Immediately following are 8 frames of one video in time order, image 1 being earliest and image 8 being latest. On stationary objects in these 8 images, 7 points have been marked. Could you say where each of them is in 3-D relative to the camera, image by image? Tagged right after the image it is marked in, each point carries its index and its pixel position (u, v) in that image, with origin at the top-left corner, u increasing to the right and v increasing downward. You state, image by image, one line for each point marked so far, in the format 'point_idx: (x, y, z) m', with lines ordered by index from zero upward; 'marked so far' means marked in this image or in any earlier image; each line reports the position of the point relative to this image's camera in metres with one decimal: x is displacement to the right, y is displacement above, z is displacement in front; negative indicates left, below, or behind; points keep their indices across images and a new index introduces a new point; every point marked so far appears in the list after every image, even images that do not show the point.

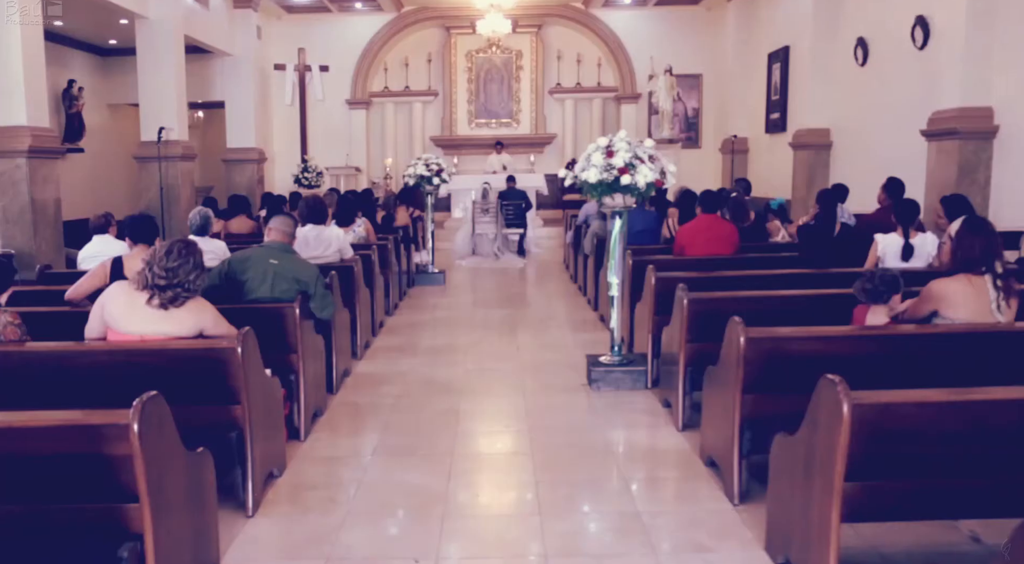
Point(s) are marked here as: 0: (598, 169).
0: (+0.5, +0.6, +5.2) m
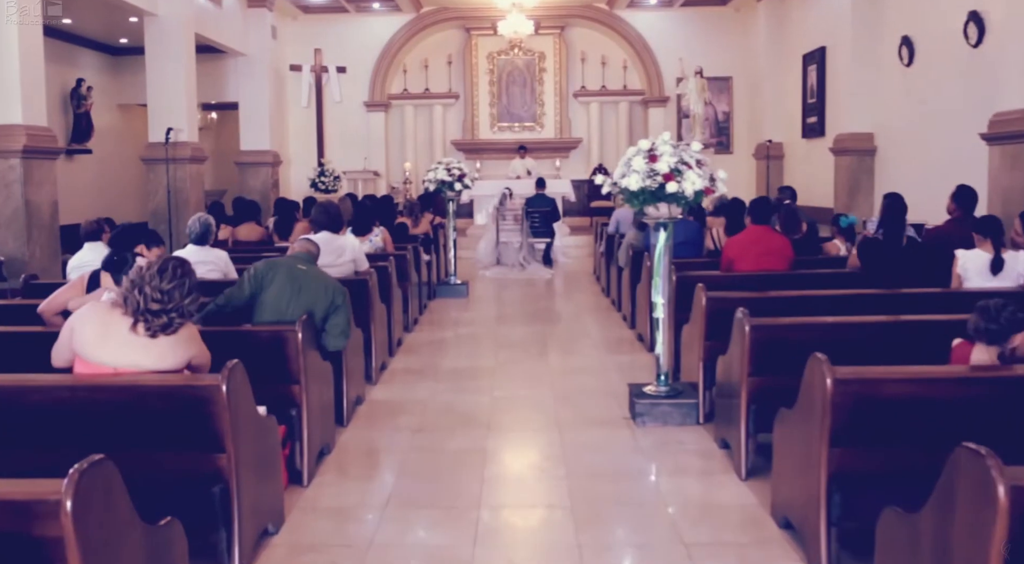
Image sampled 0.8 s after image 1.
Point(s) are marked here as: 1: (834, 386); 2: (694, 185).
0: (+0.6, +0.5, +4.5) m
1: (+1.0, -0.3, +2.9) m
2: (+0.9, +0.5, +4.5) m
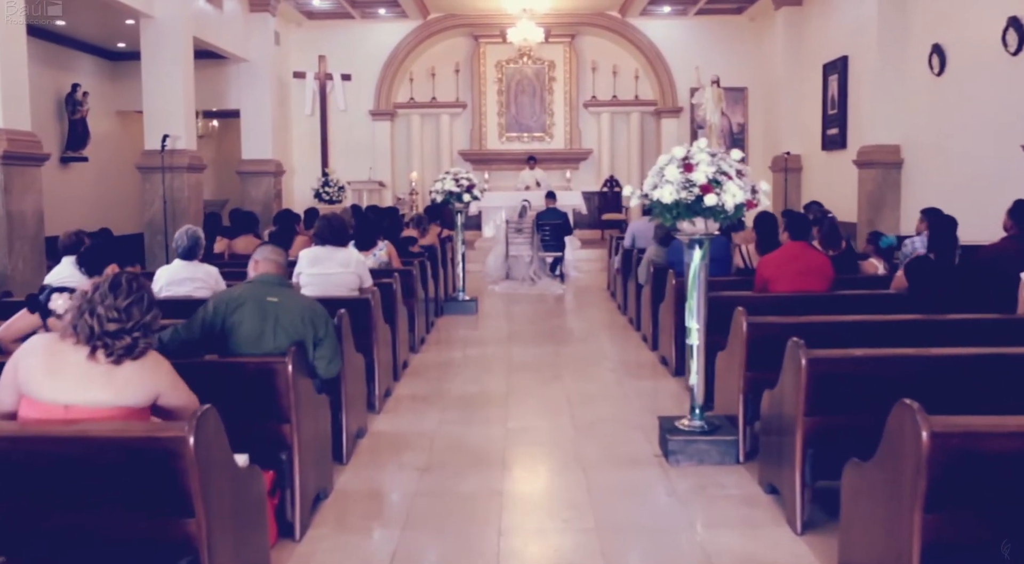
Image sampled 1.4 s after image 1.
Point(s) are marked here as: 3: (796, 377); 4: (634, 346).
0: (+0.7, +0.4, +4.1) m
1: (+1.1, -0.4, +2.4) m
2: (+1.0, +0.4, +4.0) m
3: (+1.1, -0.4, +3.4) m
4: (+1.0, -0.5, +7.5) m
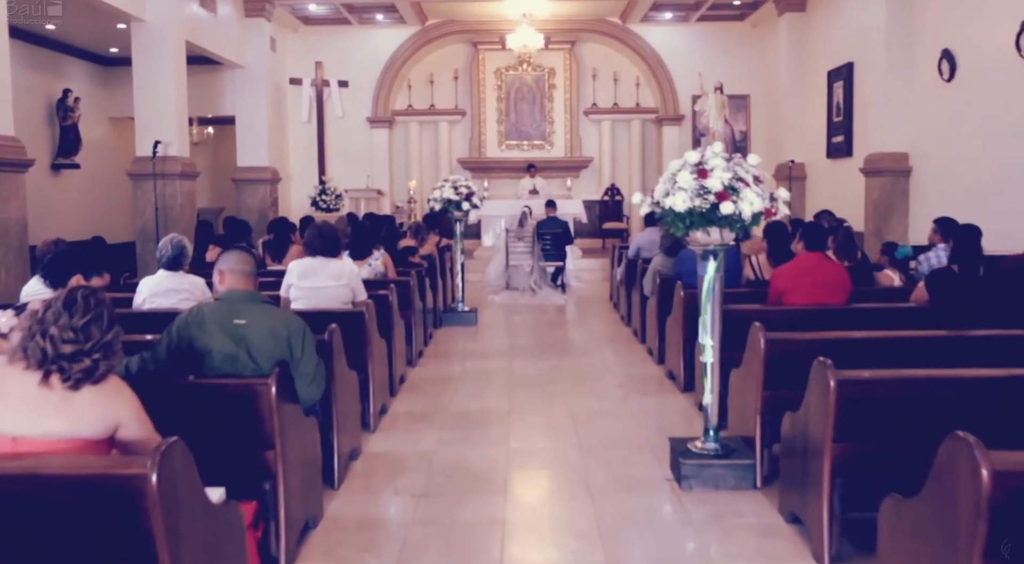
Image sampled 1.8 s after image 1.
0: (+0.7, +0.4, +3.8) m
1: (+1.1, -0.5, +2.1) m
2: (+1.0, +0.3, +3.7) m
3: (+1.1, -0.4, +3.1) m
4: (+1.0, -0.6, +7.2) m
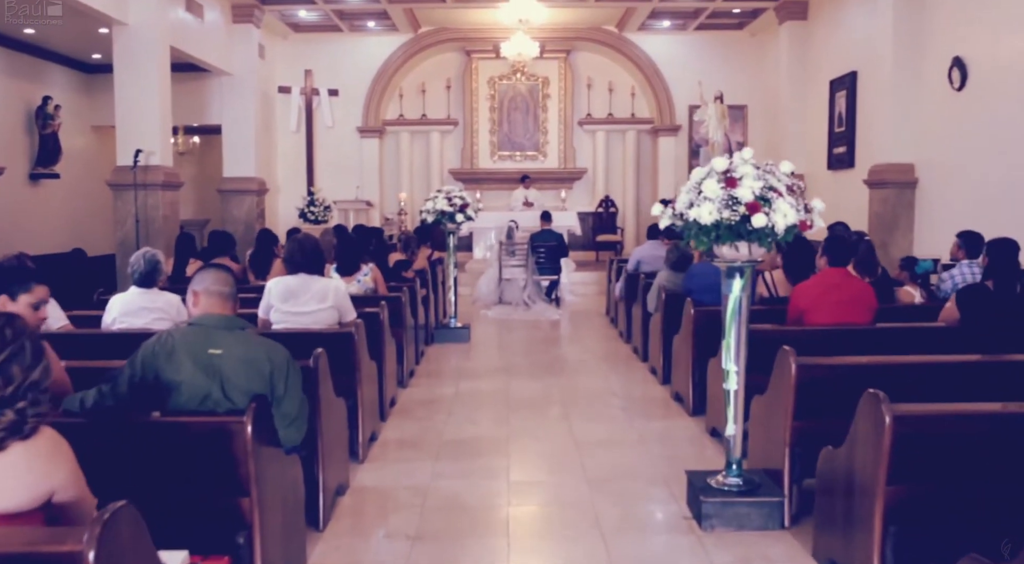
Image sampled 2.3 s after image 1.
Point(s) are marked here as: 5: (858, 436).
0: (+0.8, +0.3, +3.4) m
1: (+1.1, -0.5, +1.8) m
2: (+1.0, +0.2, +3.4) m
3: (+1.1, -0.5, +2.8) m
4: (+1.0, -0.7, +6.8) m
5: (+1.1, -0.5, +2.9) m
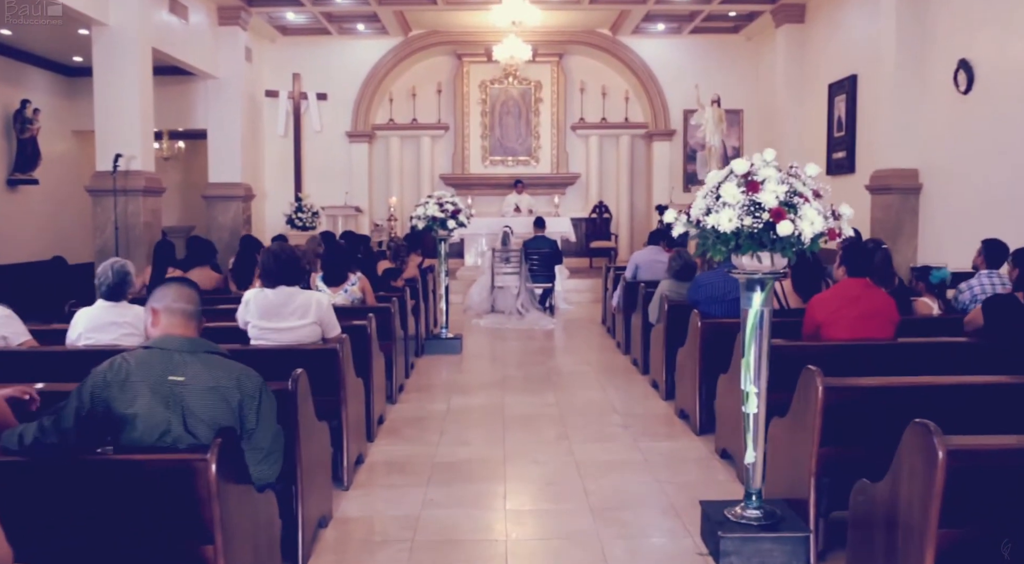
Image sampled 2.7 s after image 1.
0: (+0.8, +0.2, +3.1) m
1: (+1.2, -0.5, +1.4) m
2: (+1.0, +0.2, +3.1) m
3: (+1.1, -0.5, +2.5) m
4: (+0.9, -0.8, +6.5) m
5: (+1.1, -0.5, +2.6) m
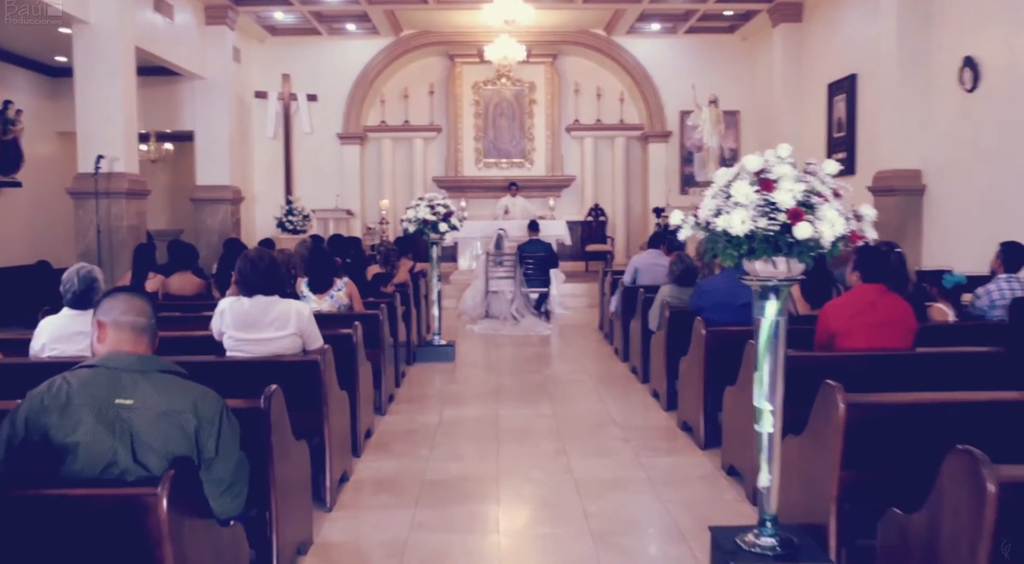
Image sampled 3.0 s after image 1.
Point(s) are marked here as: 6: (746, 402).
0: (+0.7, +0.2, +2.9) m
1: (+1.2, -0.6, +1.2) m
2: (+1.0, +0.2, +2.8) m
3: (+1.1, -0.5, +2.2) m
4: (+0.9, -0.8, +6.3) m
5: (+1.1, -0.6, +2.3) m
6: (+1.1, -0.6, +4.2) m
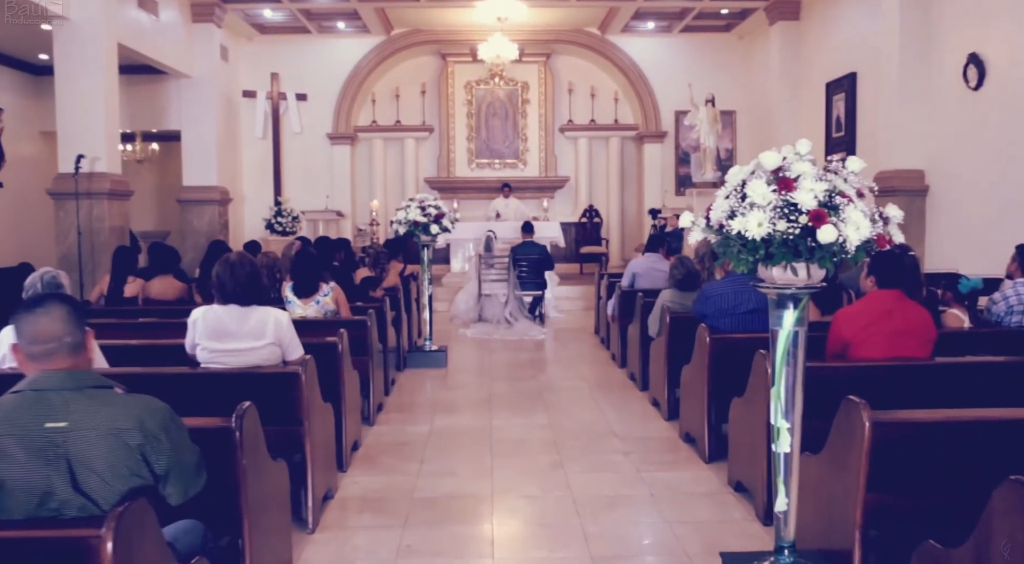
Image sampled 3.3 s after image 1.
0: (+0.7, +0.2, +2.6) m
1: (+1.2, -0.6, +0.9) m
2: (+1.0, +0.1, +2.6) m
3: (+1.1, -0.6, +1.9) m
4: (+0.9, -0.9, +6.0) m
5: (+1.1, -0.6, +2.1) m
6: (+1.1, -0.6, +4.0) m
